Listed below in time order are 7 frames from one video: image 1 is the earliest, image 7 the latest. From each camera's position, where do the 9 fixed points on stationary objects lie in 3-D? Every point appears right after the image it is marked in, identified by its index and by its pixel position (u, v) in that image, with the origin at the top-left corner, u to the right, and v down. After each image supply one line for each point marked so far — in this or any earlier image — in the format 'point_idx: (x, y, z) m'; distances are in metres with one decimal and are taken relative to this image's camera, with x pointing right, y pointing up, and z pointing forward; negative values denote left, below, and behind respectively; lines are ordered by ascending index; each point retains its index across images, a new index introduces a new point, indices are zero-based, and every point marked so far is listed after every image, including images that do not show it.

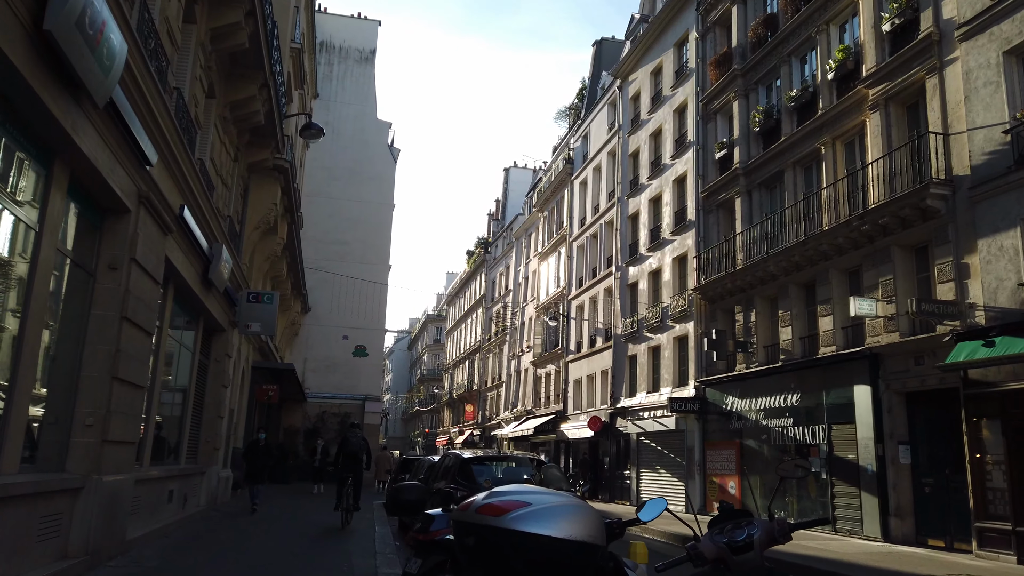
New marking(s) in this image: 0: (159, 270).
0: (-4.3, +0.2, +9.3) m
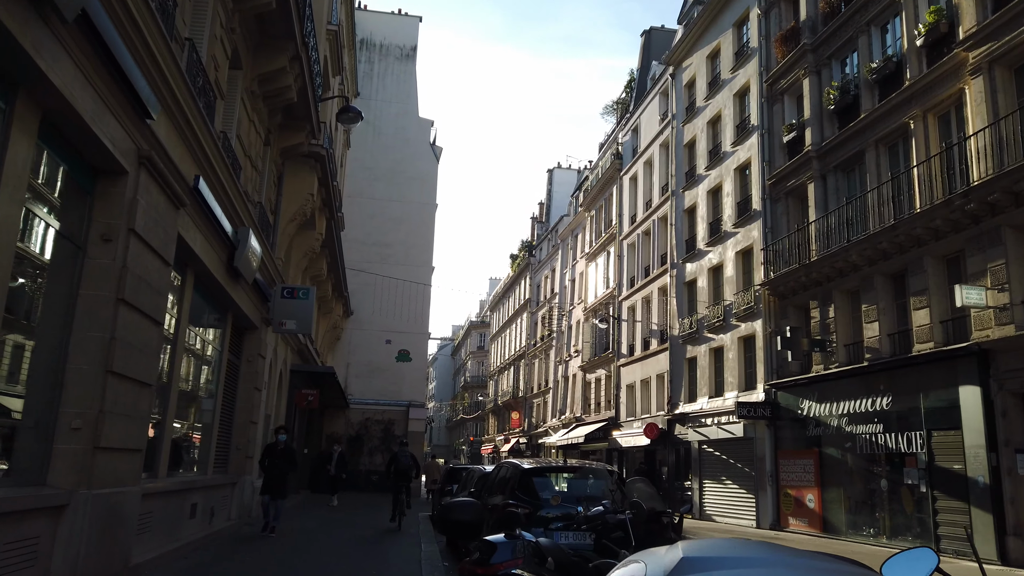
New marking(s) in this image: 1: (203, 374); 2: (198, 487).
0: (-3.6, +0.4, +8.0) m
1: (-4.7, -1.4, +11.6) m
2: (-4.5, -2.9, +10.9) m
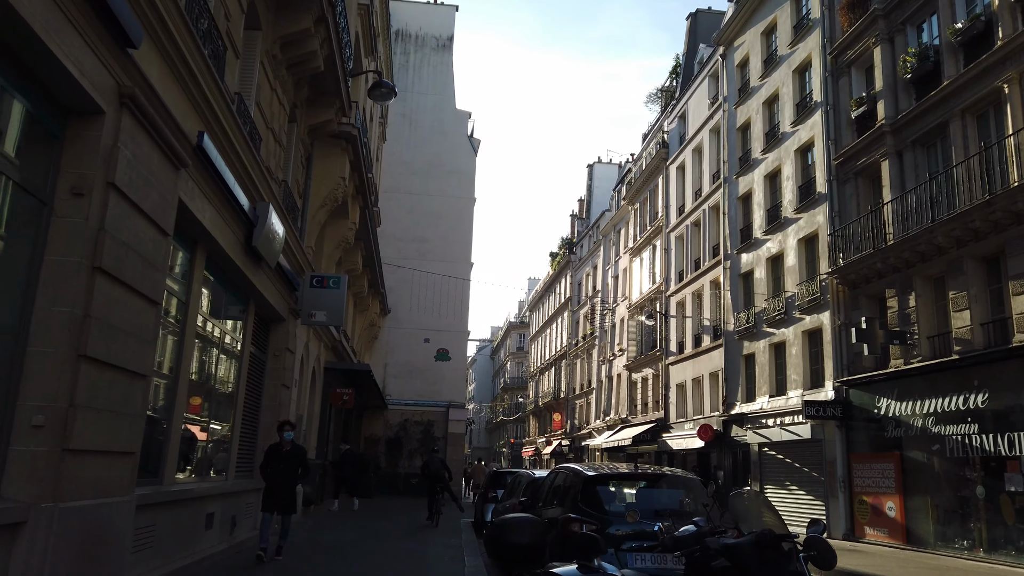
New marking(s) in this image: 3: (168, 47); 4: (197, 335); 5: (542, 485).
0: (-3.1, +0.6, +6.8) m
1: (-4.0, -1.1, +10.4) m
2: (-3.8, -2.7, +9.8) m
3: (-2.9, +2.1, +6.4) m
4: (-3.8, -0.6, +9.1) m
5: (+0.4, -2.3, +9.2) m
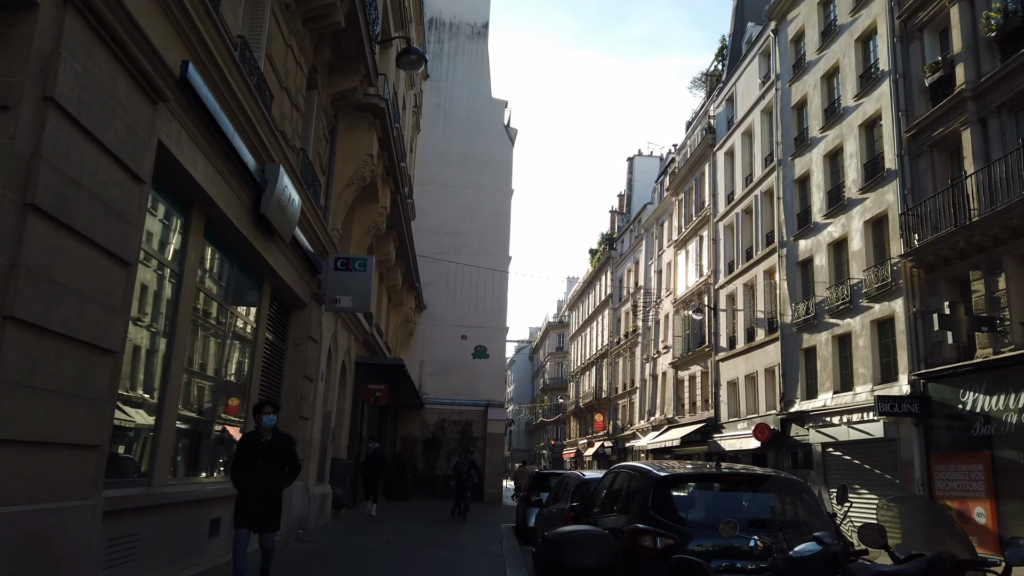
0: (-2.7, +0.9, +5.6) m
1: (-3.4, -0.9, +9.3) m
2: (-3.3, -2.4, +8.6) m
3: (-2.6, +2.4, +5.1) m
4: (-3.3, -0.3, +7.9) m
5: (+0.9, -2.0, +7.8) m
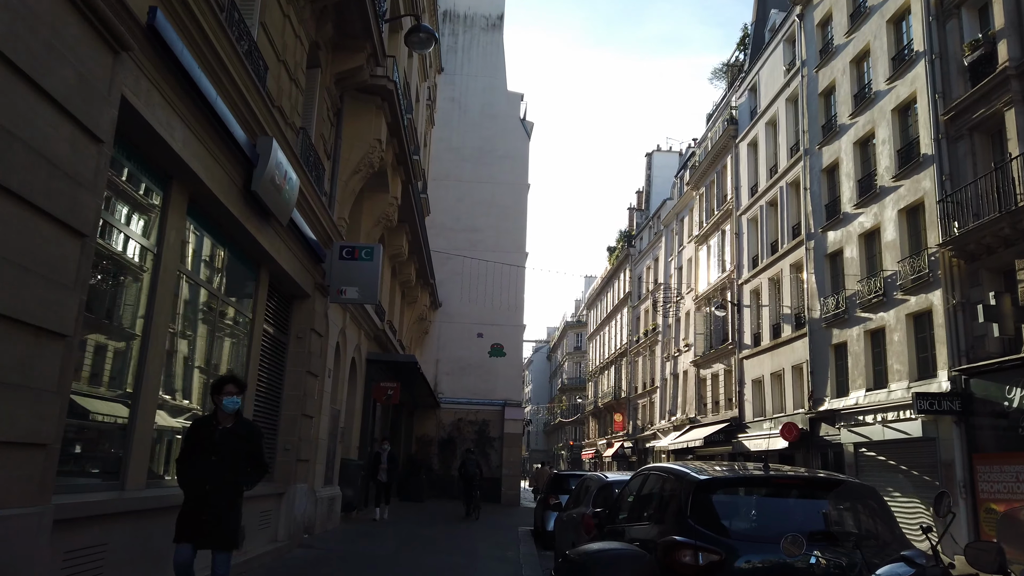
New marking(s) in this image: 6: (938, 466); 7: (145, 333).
0: (-2.6, +1.1, +4.9) m
1: (-3.3, -0.7, +8.6) m
2: (-3.1, -2.2, +7.9) m
3: (-2.5, +2.5, +4.4) m
4: (-3.1, -0.1, +7.2) m
5: (+1.0, -1.8, +7.0) m
6: (+9.8, -4.1, +17.4) m
7: (-3.1, -0.4, +6.4) m
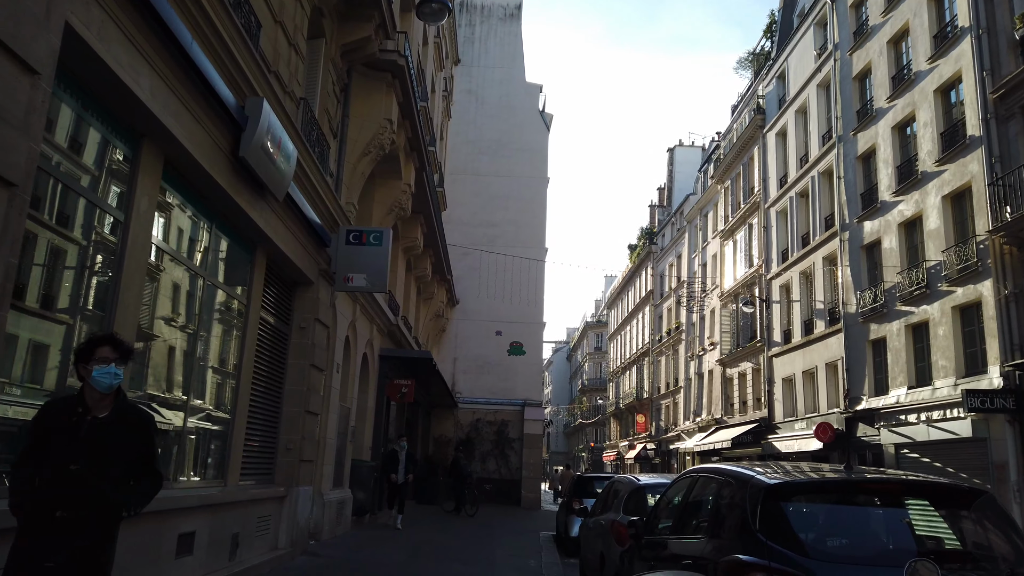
0: (-2.5, +1.3, +4.0) m
1: (-3.0, -0.5, +7.7) m
2: (-2.9, -2.0, +7.0) m
3: (-2.4, +2.7, +3.6) m
4: (-3.0, +0.1, +6.3) m
5: (+1.2, -1.6, +6.0) m
6: (+10.2, -3.9, +16.3) m
7: (-2.9, -0.2, +5.6) m
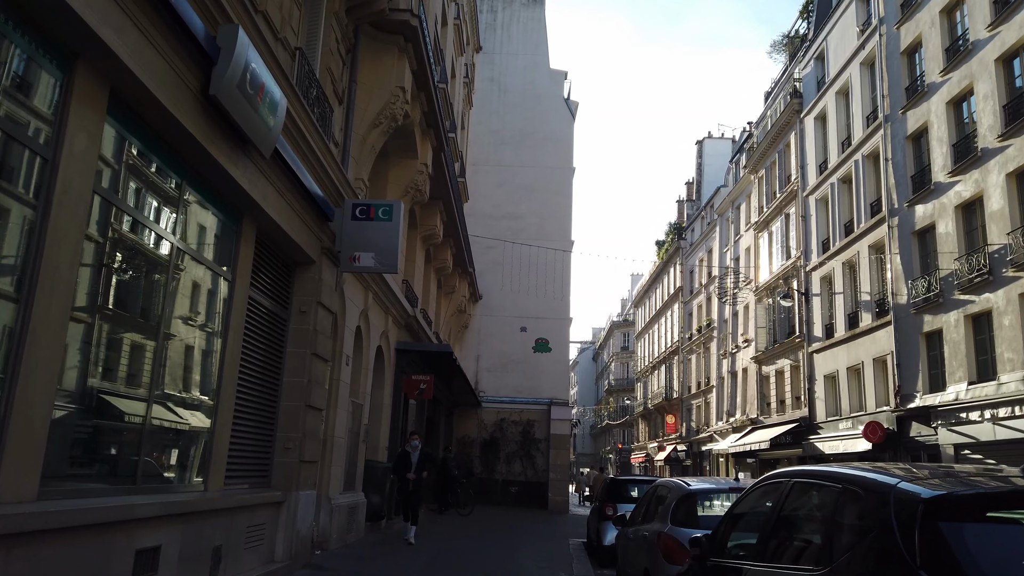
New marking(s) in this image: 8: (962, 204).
0: (-2.4, +1.6, +2.9) m
1: (-2.8, -0.3, +6.6) m
2: (-2.7, -1.8, +5.9) m
3: (-2.3, +3.0, +2.4) m
4: (-2.8, +0.3, +5.2) m
5: (+1.4, -1.3, +4.8) m
6: (+10.7, -3.5, +14.7) m
7: (-2.8, +0.1, +4.5) m
8: (+11.1, +2.1, +18.8) m
